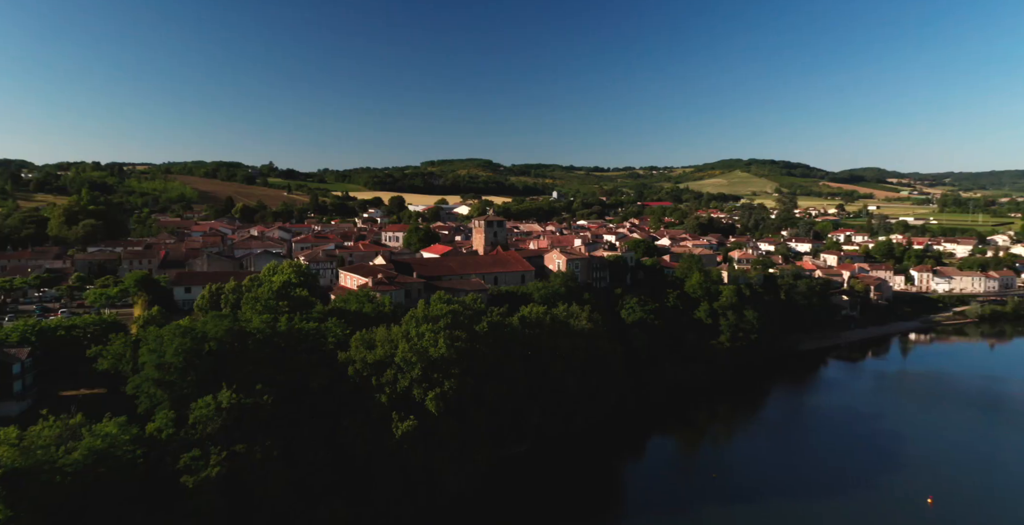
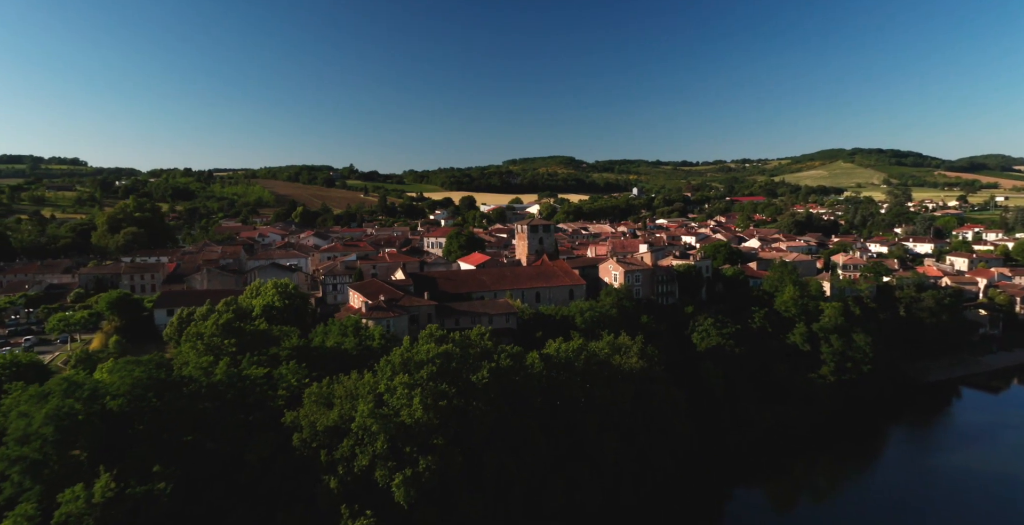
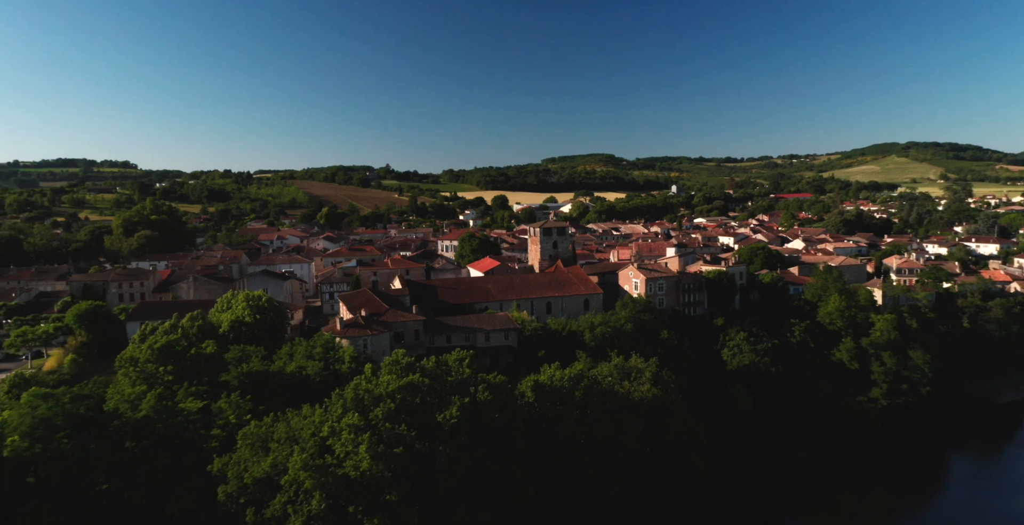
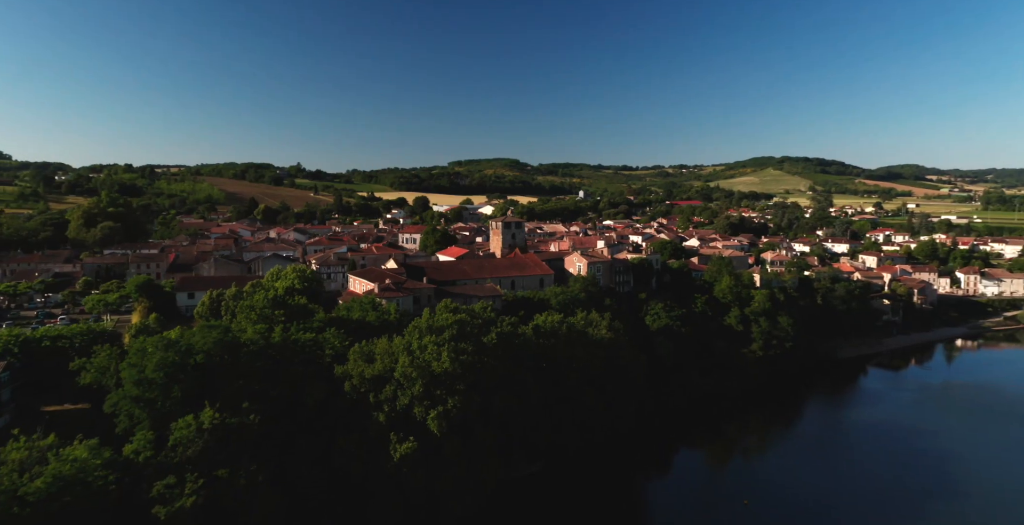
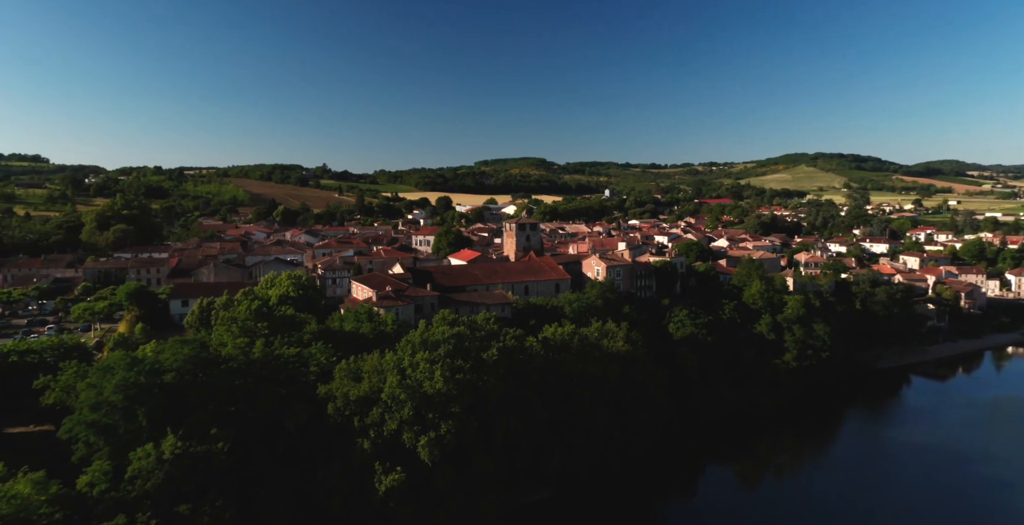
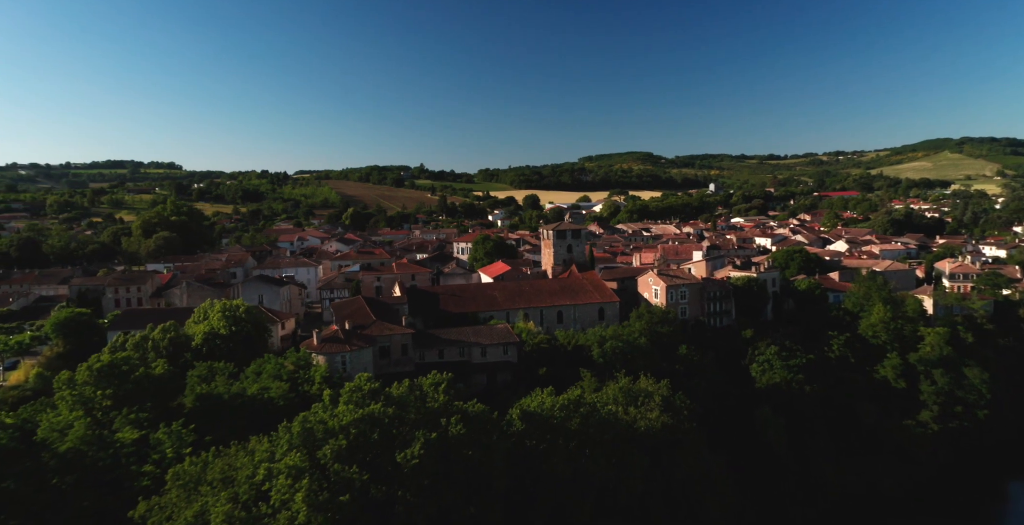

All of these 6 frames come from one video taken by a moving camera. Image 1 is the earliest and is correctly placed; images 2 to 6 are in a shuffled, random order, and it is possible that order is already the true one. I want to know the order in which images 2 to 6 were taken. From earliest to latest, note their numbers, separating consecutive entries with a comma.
4, 5, 2, 3, 6
